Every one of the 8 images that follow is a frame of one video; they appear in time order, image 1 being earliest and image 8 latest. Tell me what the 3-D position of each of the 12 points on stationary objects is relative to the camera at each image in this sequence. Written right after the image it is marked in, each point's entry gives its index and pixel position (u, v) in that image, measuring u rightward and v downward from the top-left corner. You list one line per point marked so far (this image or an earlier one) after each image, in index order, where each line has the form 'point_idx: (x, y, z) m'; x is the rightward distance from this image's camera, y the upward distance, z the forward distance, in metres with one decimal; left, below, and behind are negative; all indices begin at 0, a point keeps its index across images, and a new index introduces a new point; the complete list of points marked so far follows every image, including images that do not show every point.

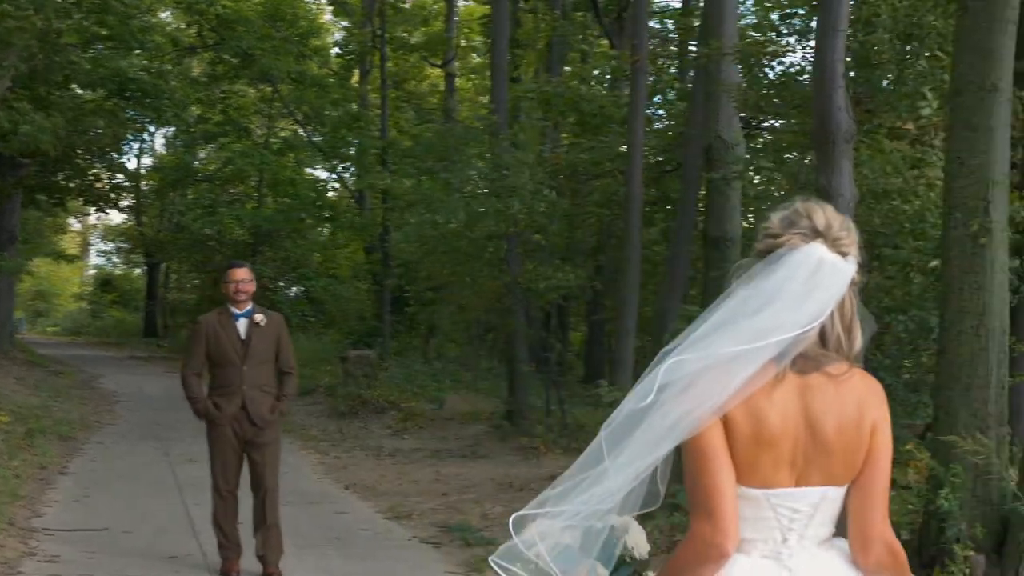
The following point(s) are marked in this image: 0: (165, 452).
0: (-3.5, -1.7, +12.8) m
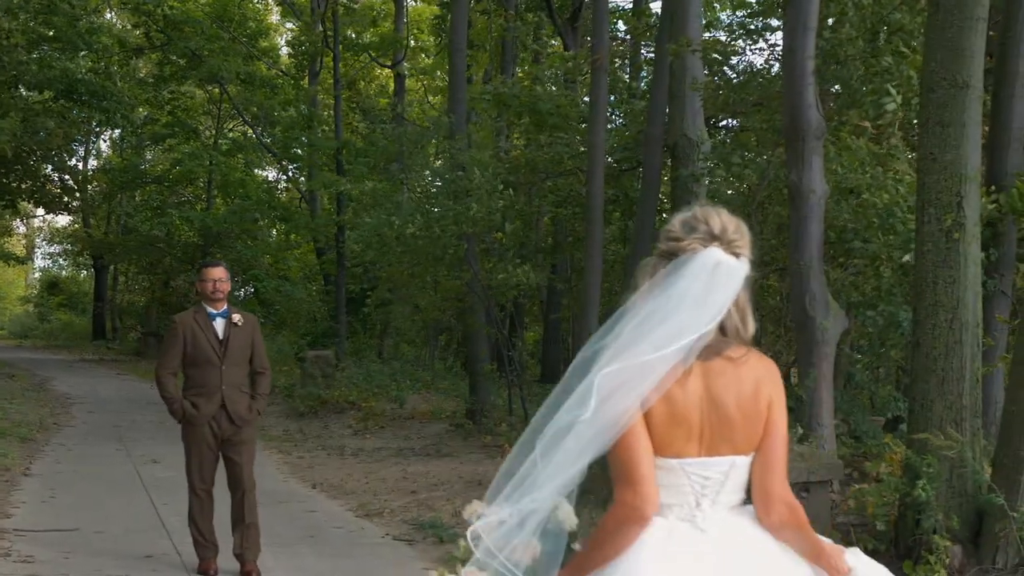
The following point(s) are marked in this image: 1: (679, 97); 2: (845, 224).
0: (-3.9, -1.7, +12.7) m
1: (+1.4, +1.6, +10.6) m
2: (+2.7, +0.5, +10.0) m
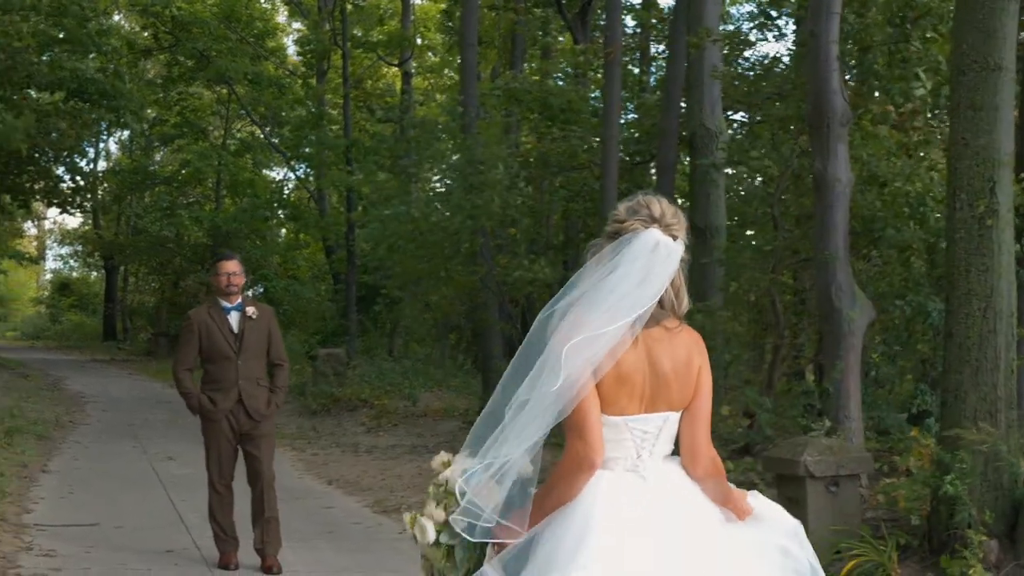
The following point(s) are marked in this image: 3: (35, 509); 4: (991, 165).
0: (-3.7, -1.6, +12.7) m
1: (+1.5, +1.7, +10.6) m
2: (+2.9, +0.6, +9.9) m
3: (-3.3, -1.5, +8.6) m
4: (+2.5, +0.7, +6.7) m
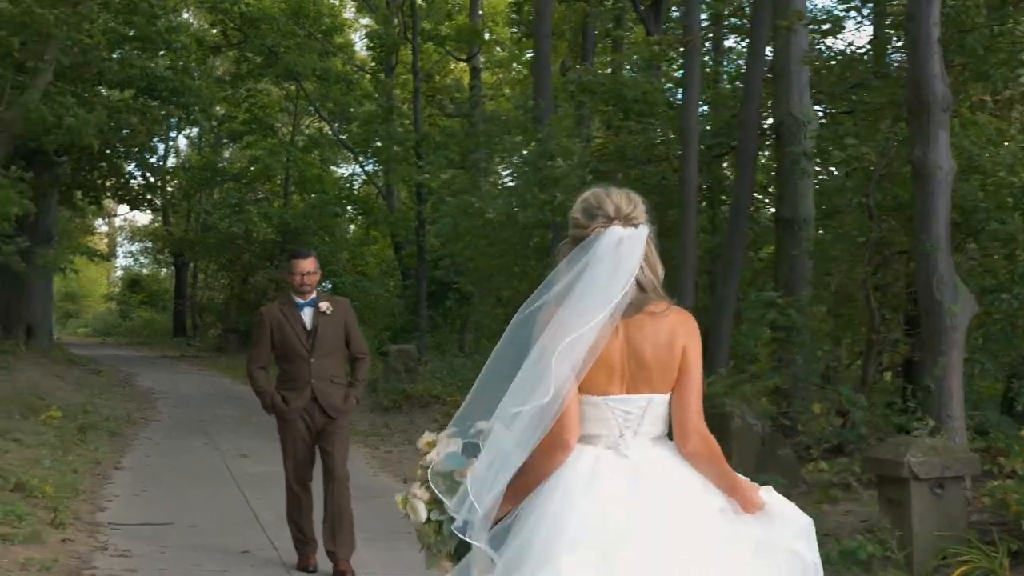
0: (-3.0, -1.6, +12.5) m
1: (+2.2, +1.7, +10.1) m
2: (+3.5, +0.6, +9.4) m
3: (-2.7, -1.5, +8.4) m
4: (+3.0, +0.7, +6.2) m
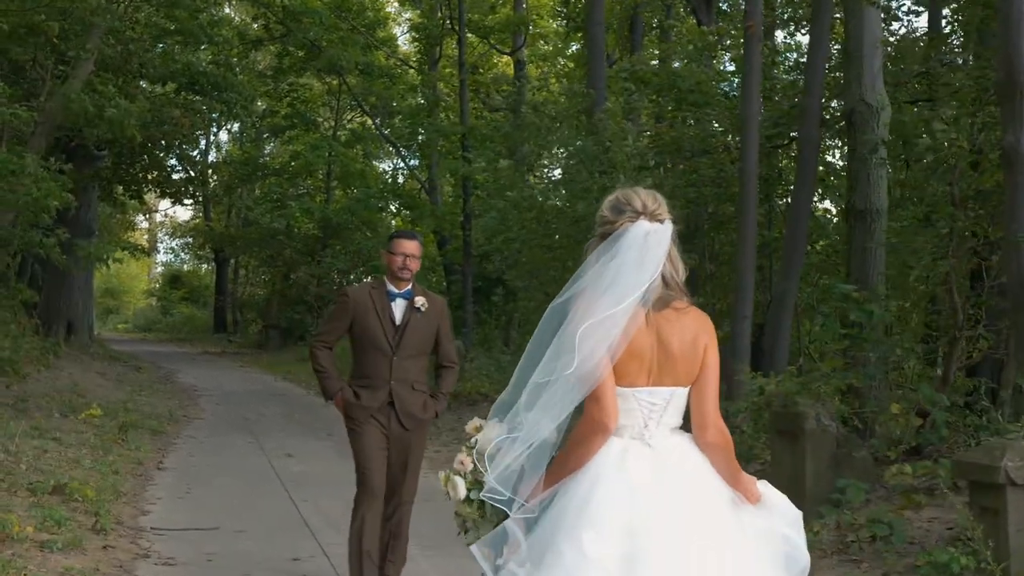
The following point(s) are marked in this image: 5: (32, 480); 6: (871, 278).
0: (-2.4, -1.5, +12.2) m
1: (+2.6, +1.8, +9.6) m
2: (+3.9, +0.7, +8.9) m
3: (-2.3, -1.4, +8.1) m
4: (+3.3, +0.7, +5.7) m
5: (-3.1, -1.2, +8.1) m
6: (+2.7, +0.1, +9.3) m
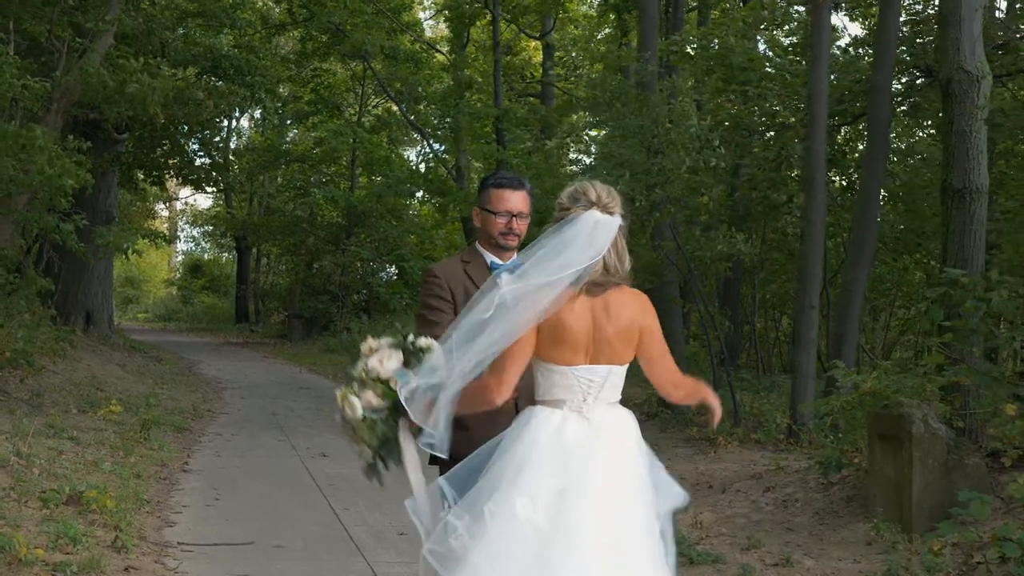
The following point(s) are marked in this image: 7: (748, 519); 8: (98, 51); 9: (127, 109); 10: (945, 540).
0: (-2.0, -1.4, +11.3) m
1: (+3.1, +1.9, +8.7) m
2: (+4.3, +0.7, +8.0) m
3: (-1.9, -1.3, +7.2) m
4: (+3.7, +0.8, +4.8) m
5: (-2.7, -1.2, +7.3) m
6: (+3.1, +0.2, +8.4) m
7: (+1.5, -1.5, +8.0) m
8: (-4.5, +2.6, +13.7) m
9: (-4.6, +2.1, +14.9) m
10: (+2.2, -1.3, +6.5) m
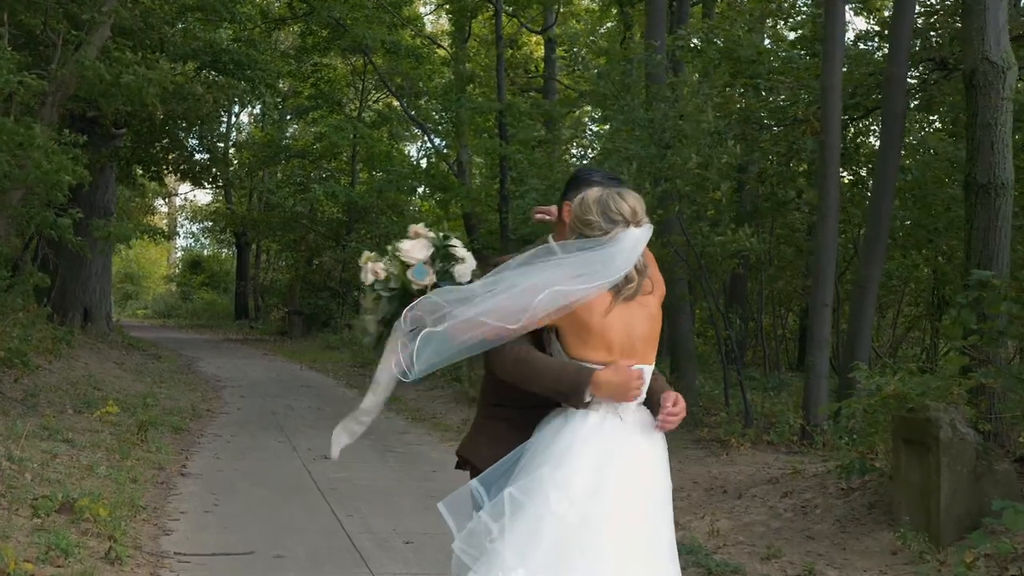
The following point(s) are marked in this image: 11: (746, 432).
0: (-1.9, -1.4, +11.0) m
1: (+3.1, +1.9, +8.4) m
2: (+4.4, +0.7, +7.7) m
3: (-1.9, -1.3, +6.9) m
4: (+3.7, +0.8, +4.5) m
5: (-2.7, -1.1, +7.0) m
6: (+3.1, +0.2, +8.1) m
7: (+1.6, -1.5, +7.7) m
8: (-4.5, +2.6, +13.5) m
9: (-4.5, +2.2, +14.6) m
10: (+2.3, -1.3, +6.3) m
11: (+2.2, -1.3, +11.7) m
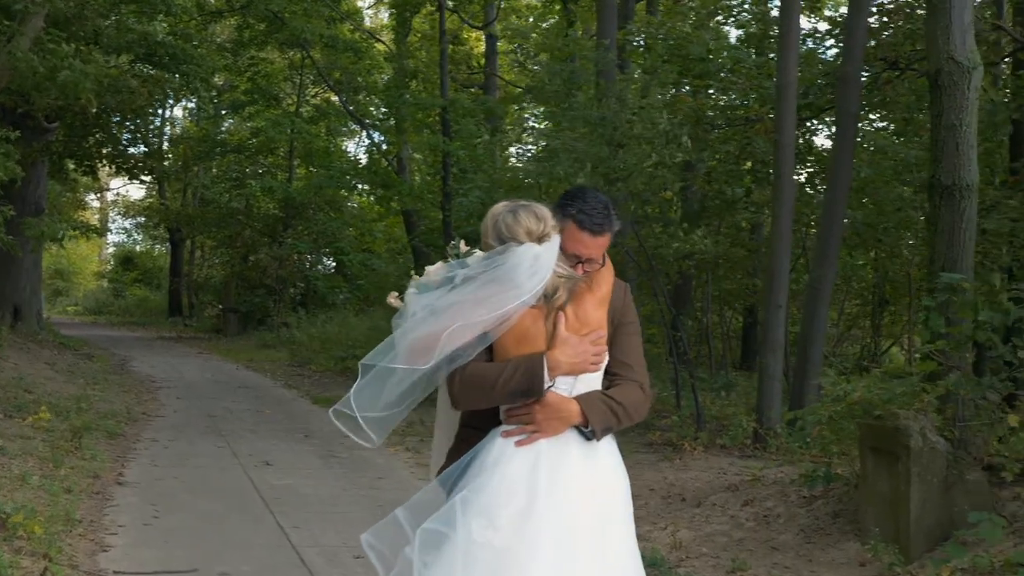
0: (-2.4, -1.4, +10.7) m
1: (+2.8, +1.8, +8.3) m
2: (+4.1, +0.7, +7.6) m
3: (-2.1, -1.3, +6.6) m
4: (+3.6, +0.7, +4.4) m
5: (-2.9, -1.1, +6.6) m
6: (+2.9, +0.1, +8.0) m
7: (+1.3, -1.5, +7.5) m
8: (-5.0, +2.6, +12.9) m
9: (-5.1, +2.2, +14.1) m
10: (+2.1, -1.3, +6.1) m
11: (+1.7, -1.4, +11.5) m
